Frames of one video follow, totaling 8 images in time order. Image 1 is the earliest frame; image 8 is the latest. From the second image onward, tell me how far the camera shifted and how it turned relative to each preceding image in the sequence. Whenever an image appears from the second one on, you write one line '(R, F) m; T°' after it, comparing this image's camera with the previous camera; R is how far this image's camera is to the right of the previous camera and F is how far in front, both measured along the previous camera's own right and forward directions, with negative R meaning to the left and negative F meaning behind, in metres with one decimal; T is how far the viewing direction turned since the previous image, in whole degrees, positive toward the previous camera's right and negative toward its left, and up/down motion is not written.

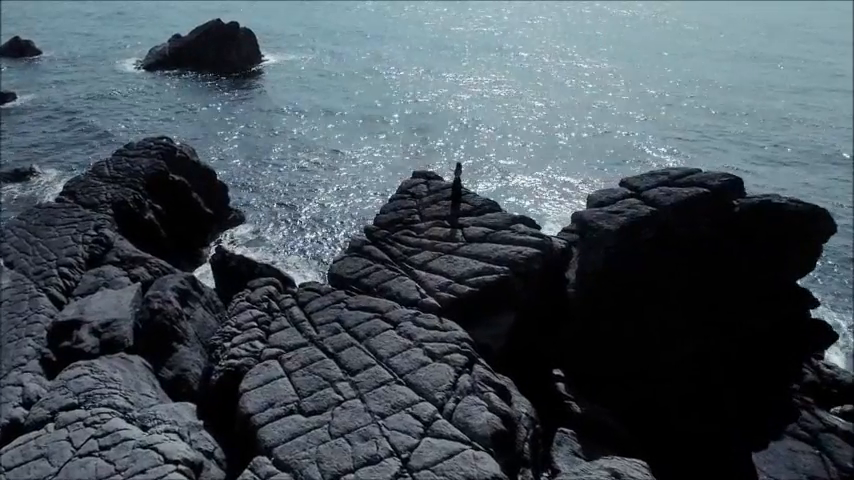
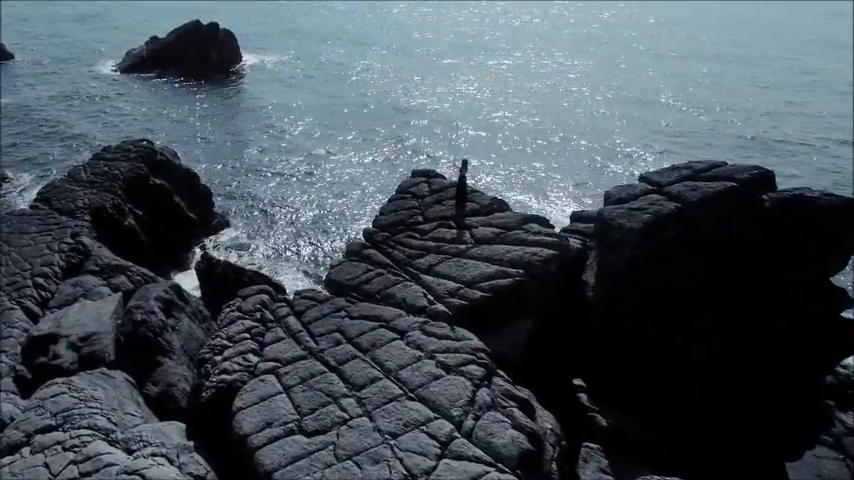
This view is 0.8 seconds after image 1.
(-0.5, +1.0) m; +2°
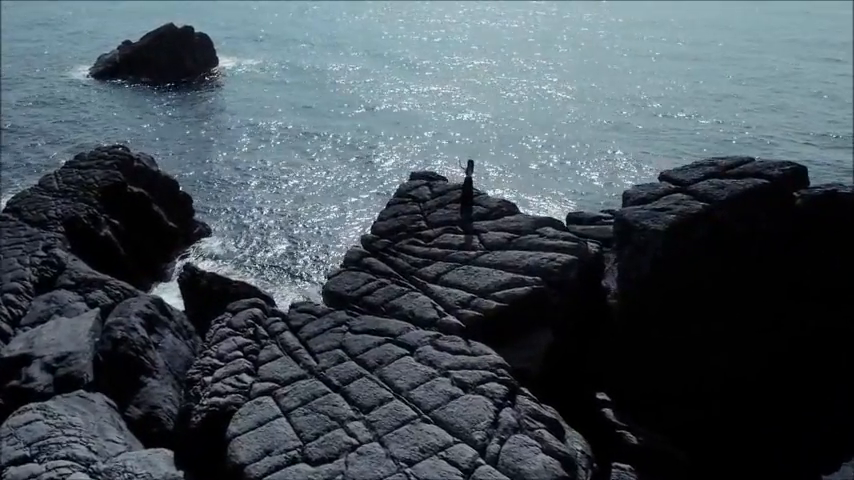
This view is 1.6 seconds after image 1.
(-0.6, +0.9) m; +2°
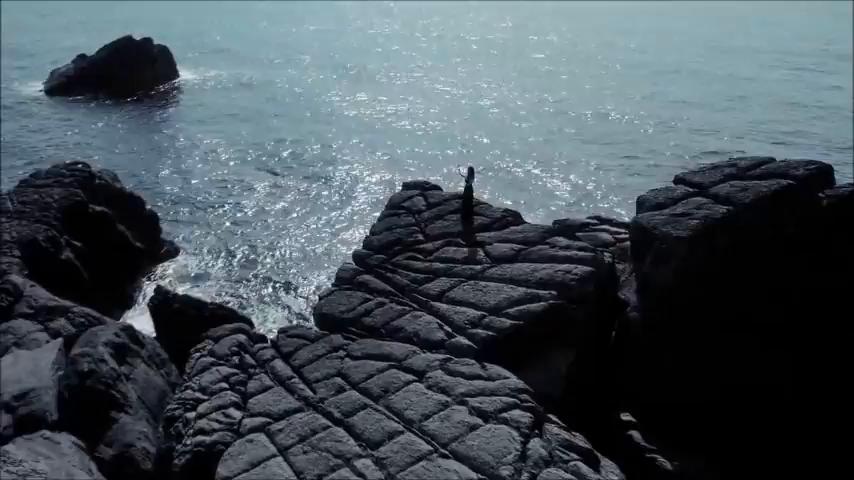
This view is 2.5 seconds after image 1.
(-0.7, +1.0) m; +3°
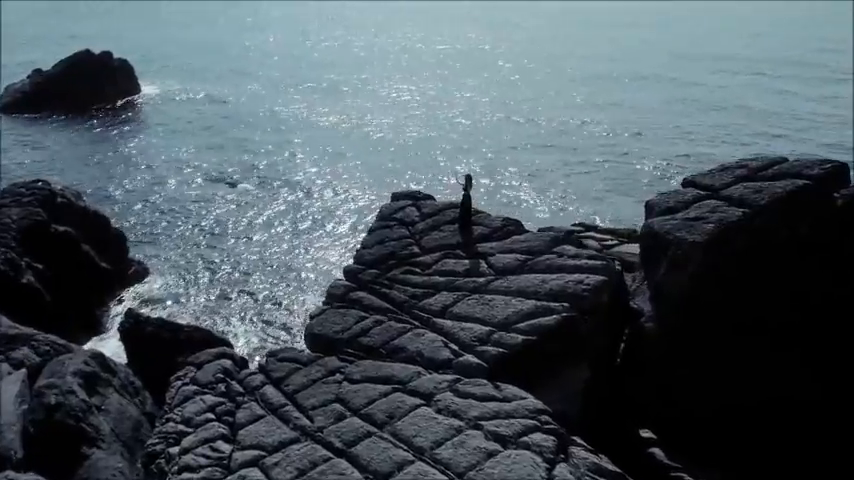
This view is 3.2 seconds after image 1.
(-0.6, +0.7) m; +3°
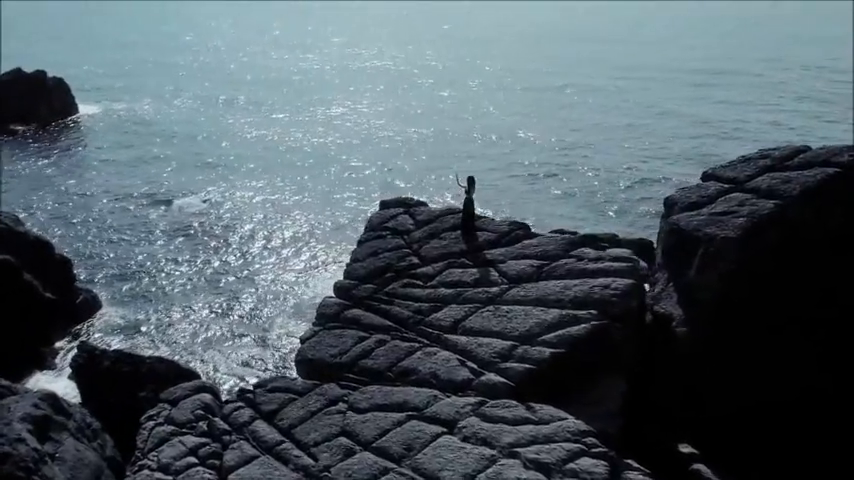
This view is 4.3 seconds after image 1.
(-0.9, +1.1) m; +5°
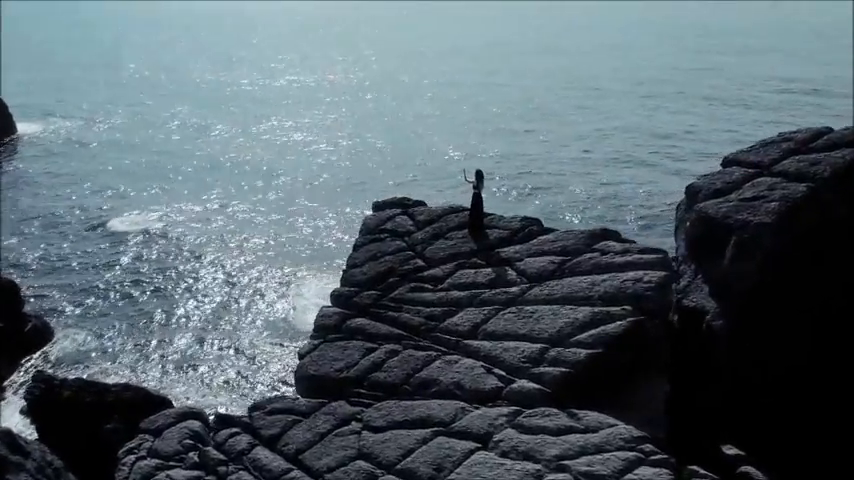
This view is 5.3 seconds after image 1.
(-0.9, +0.9) m; +4°
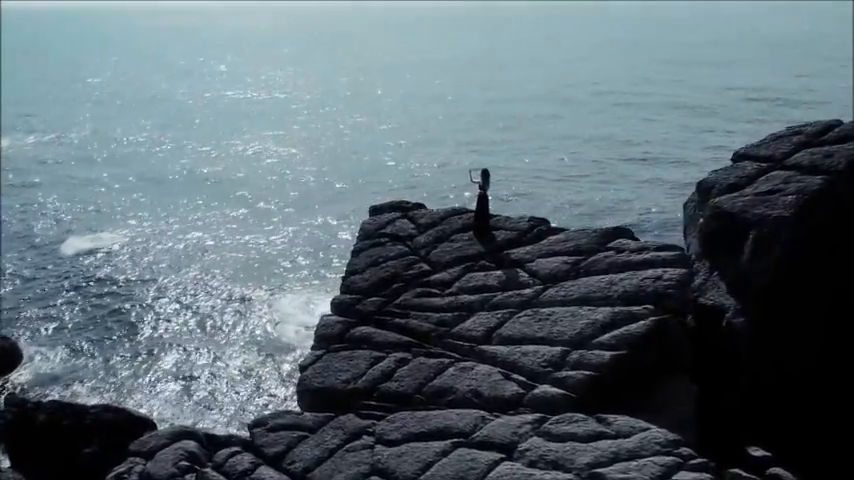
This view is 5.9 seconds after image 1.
(-0.5, +0.4) m; +3°
